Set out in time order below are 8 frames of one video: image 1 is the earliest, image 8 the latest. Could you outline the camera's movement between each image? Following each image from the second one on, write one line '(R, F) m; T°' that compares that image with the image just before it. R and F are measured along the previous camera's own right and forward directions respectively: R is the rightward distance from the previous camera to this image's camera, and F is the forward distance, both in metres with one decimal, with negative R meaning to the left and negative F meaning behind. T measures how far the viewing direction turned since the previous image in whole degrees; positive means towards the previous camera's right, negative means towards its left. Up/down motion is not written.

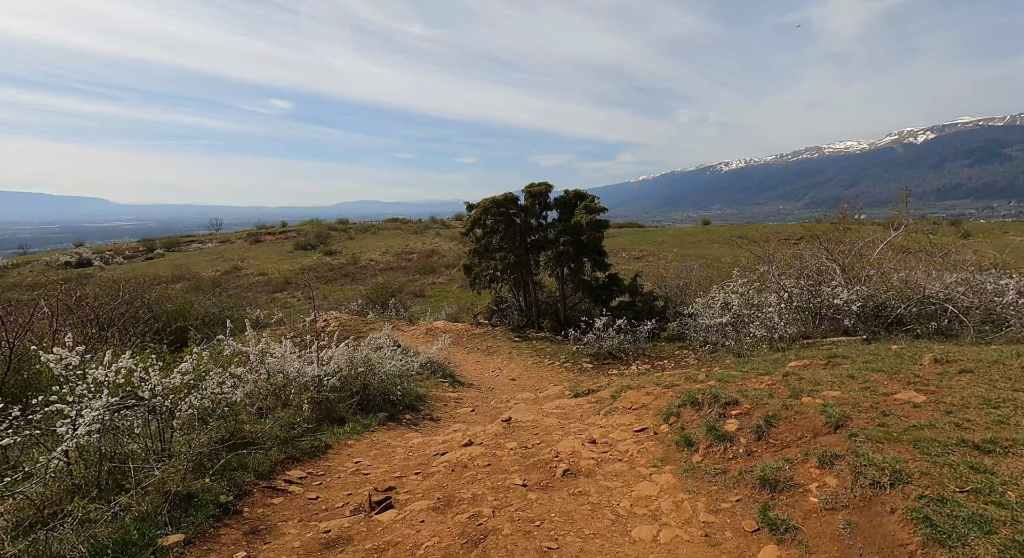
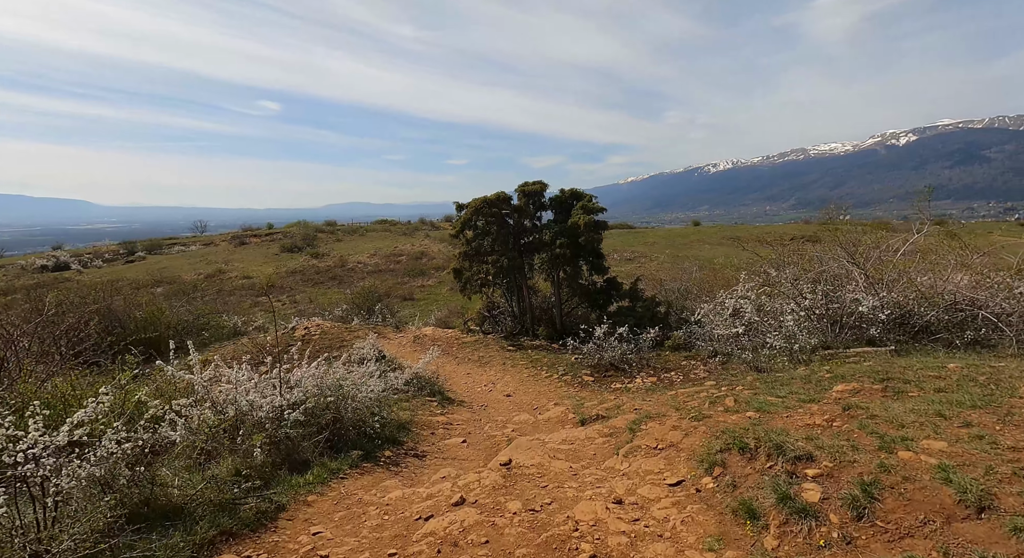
(-0.1, +1.1) m; +1°
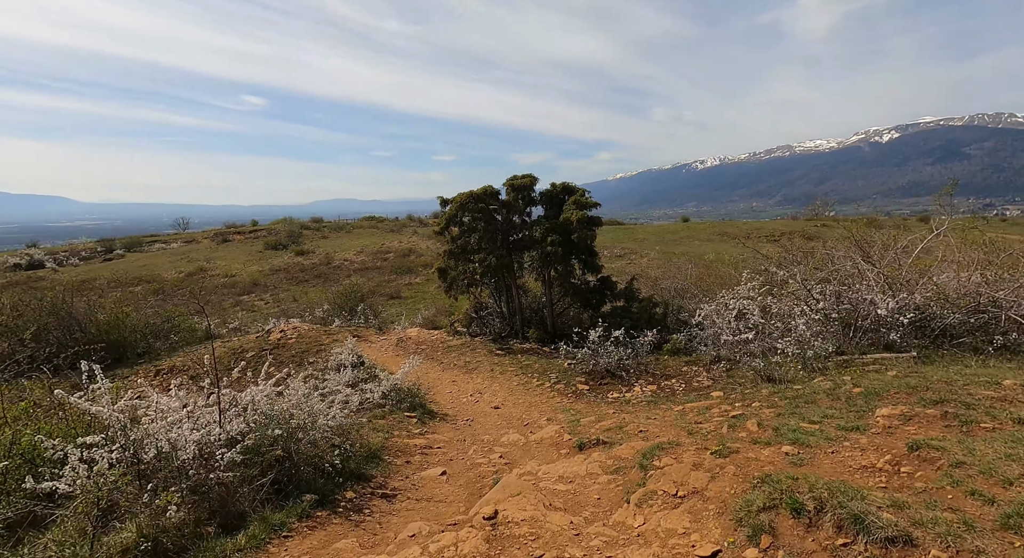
(0.0, +1.0) m; +1°
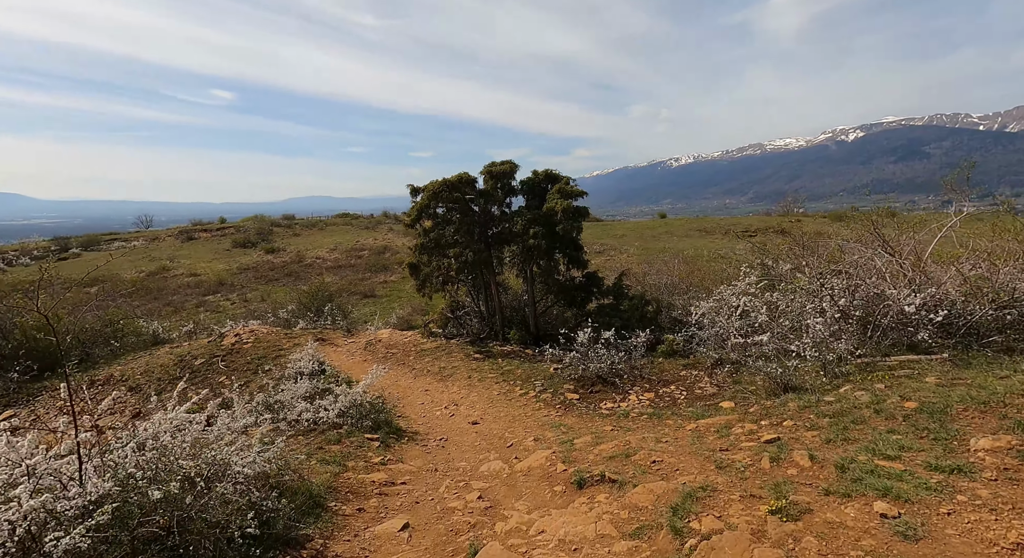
(0.0, +1.4) m; +2°
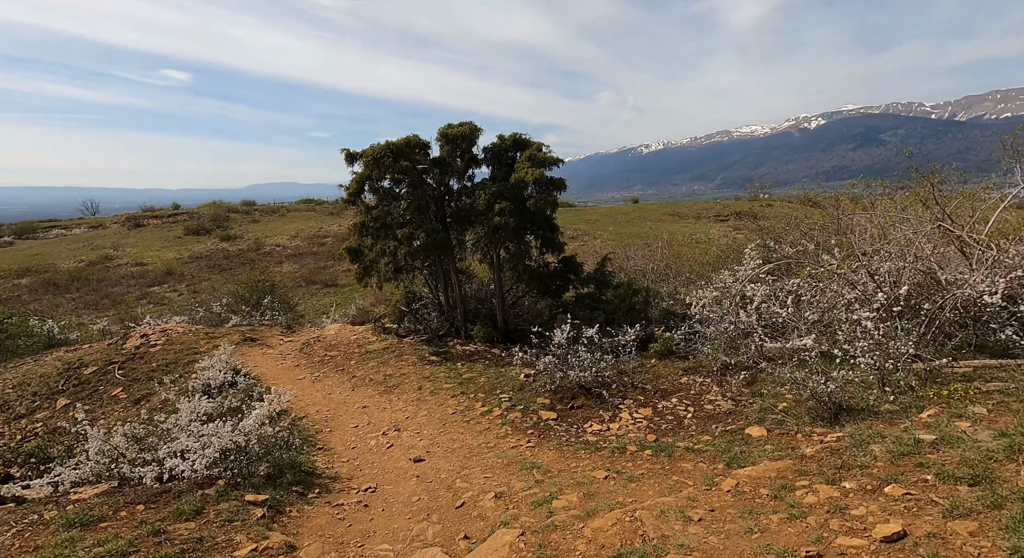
(+0.2, +2.5) m; +3°
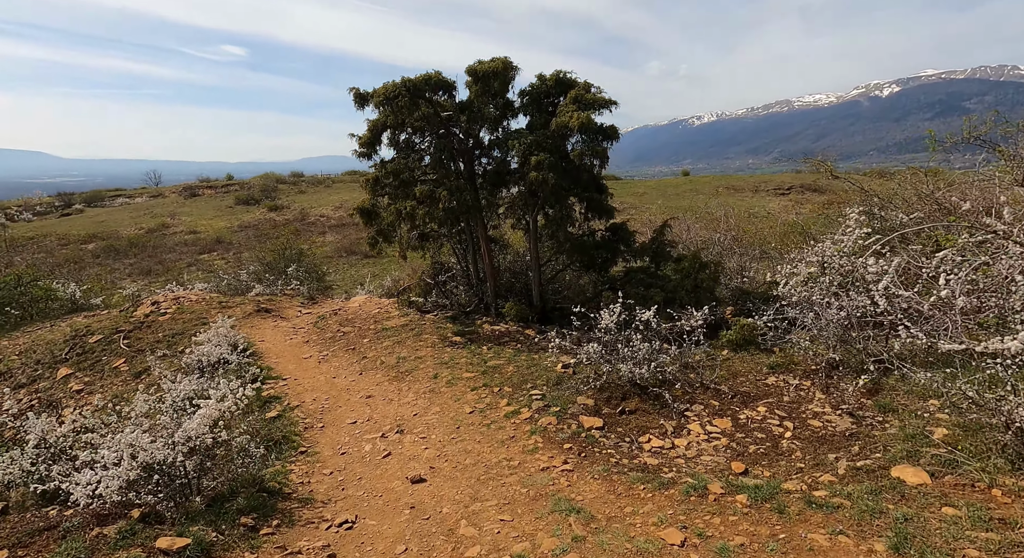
(+0.1, +2.0) m; -4°
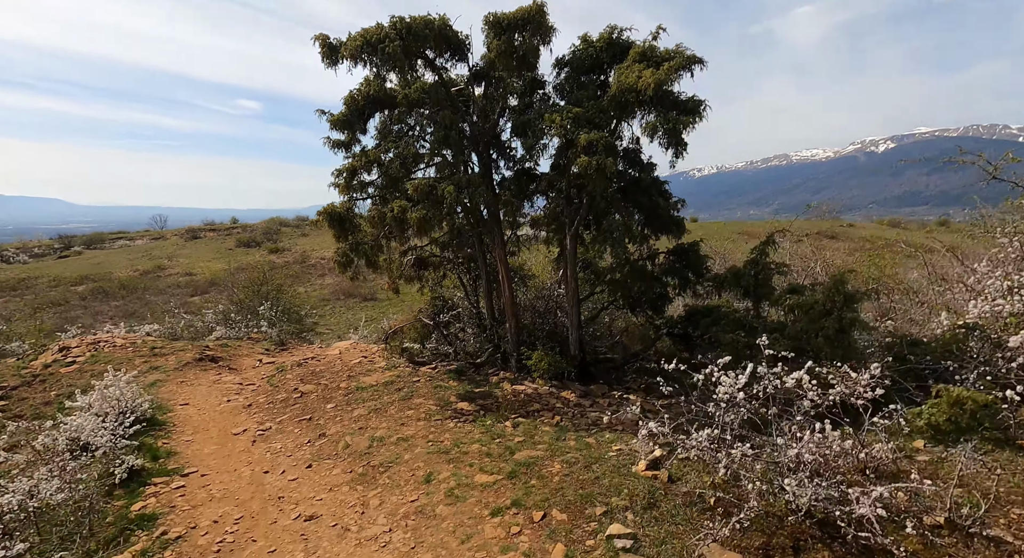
(-0.4, +3.4) m; 0°
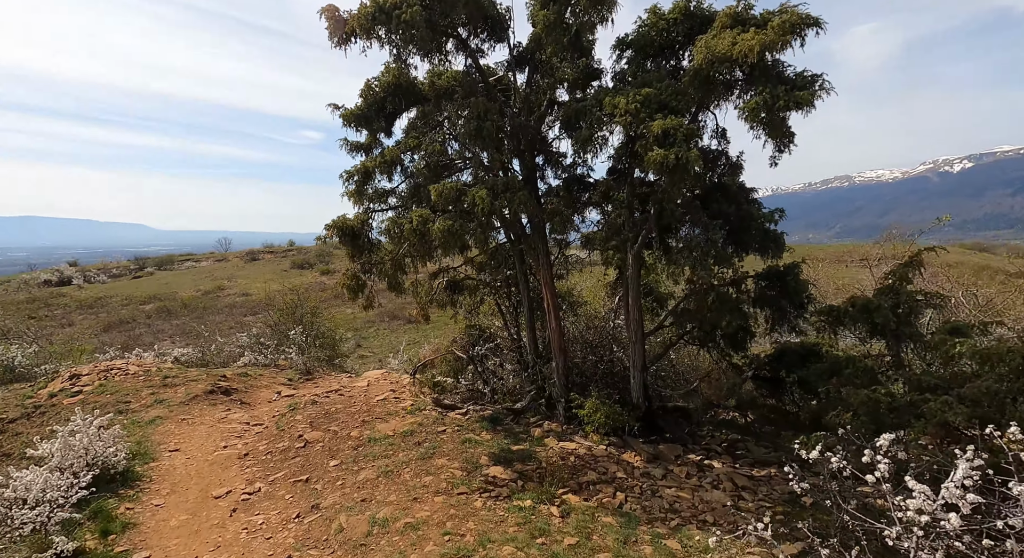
(0.0, +1.5) m; -5°
